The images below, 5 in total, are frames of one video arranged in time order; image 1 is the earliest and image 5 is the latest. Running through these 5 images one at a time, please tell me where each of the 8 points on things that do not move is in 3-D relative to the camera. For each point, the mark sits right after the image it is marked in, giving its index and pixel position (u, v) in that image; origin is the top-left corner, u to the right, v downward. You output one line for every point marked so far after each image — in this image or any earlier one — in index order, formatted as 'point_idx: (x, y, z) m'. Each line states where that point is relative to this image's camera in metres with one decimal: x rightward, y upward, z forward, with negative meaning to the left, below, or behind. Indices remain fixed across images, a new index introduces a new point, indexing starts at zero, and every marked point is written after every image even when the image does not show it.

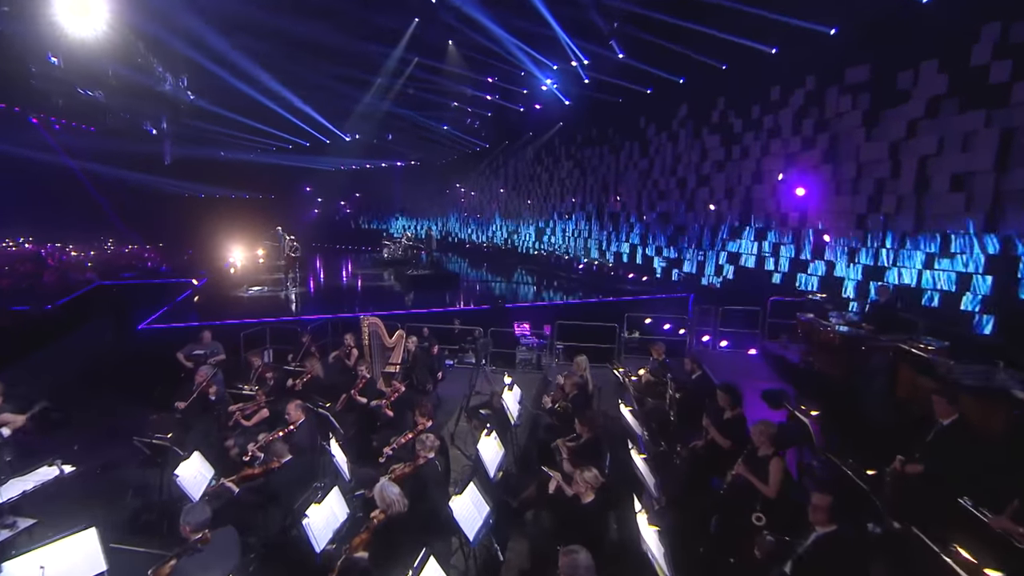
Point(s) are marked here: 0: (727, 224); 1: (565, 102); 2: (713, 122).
0: (+3.6, +1.1, +9.5) m
1: (+1.5, +4.7, +14.2) m
2: (+3.5, +2.9, +9.8) m
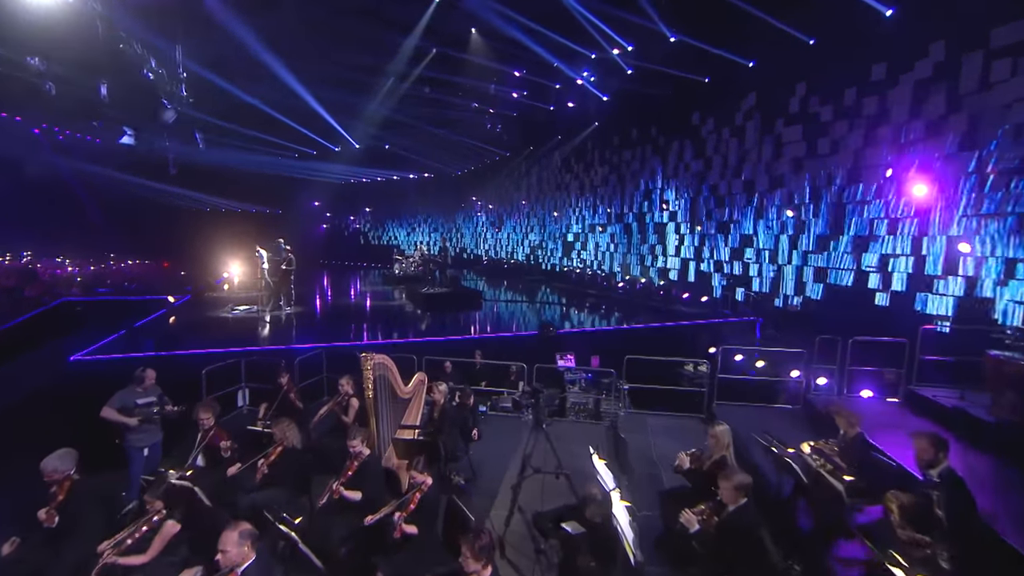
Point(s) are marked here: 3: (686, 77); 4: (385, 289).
0: (+4.2, +0.8, +7.8) m
1: (+2.1, +4.3, +12.7) m
2: (+4.0, +2.5, +8.2) m
3: (+3.2, +3.8, +10.3) m
4: (-3.7, 0.0, +16.4) m
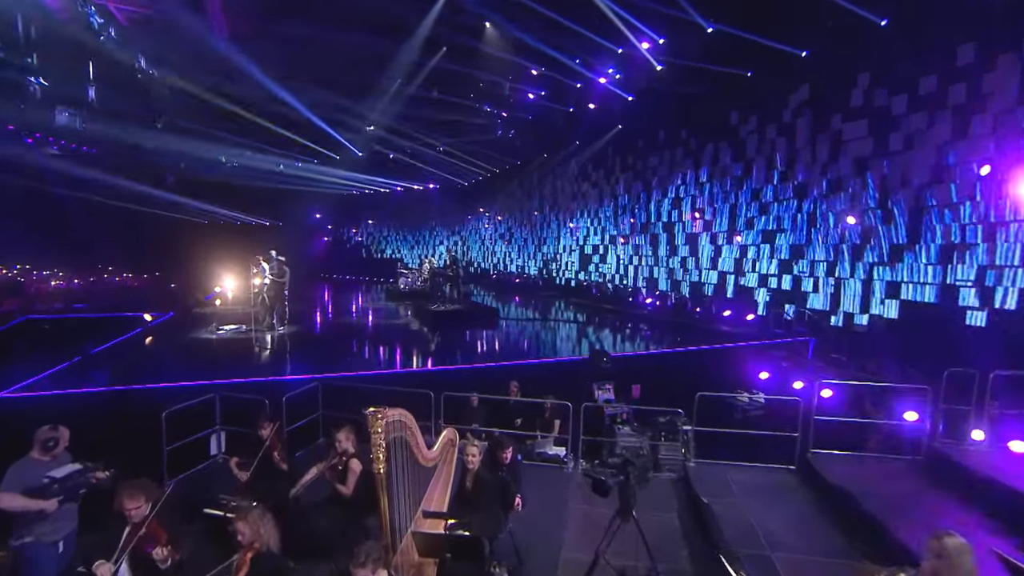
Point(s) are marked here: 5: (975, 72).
0: (+4.5, +0.5, +6.8) m
1: (+2.4, +3.9, +11.7) m
2: (+4.3, +2.3, +7.2) m
3: (+3.5, +3.6, +9.4) m
4: (-3.4, -0.5, +15.3) m
5: (+4.7, +2.2, +5.7) m
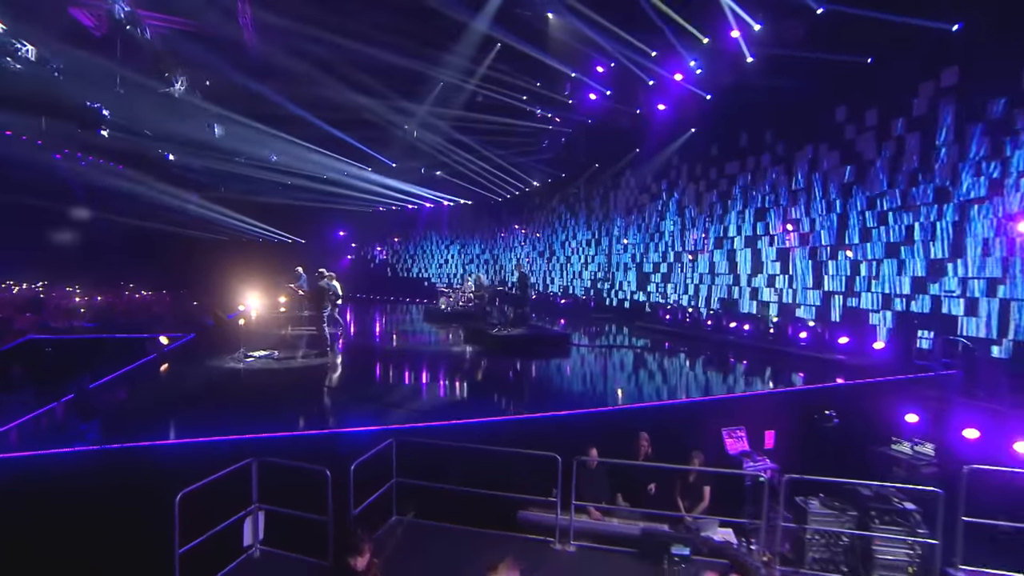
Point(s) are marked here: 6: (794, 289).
0: (+5.4, +0.3, +5.4) m
1: (+3.5, +3.5, +10.5) m
2: (+5.3, +2.1, +5.9) m
3: (+4.6, +3.2, +8.1) m
4: (-2.2, -1.0, +14.1) m
5: (+5.6, +2.0, +4.4) m
6: (+4.4, 0.0, +8.9) m
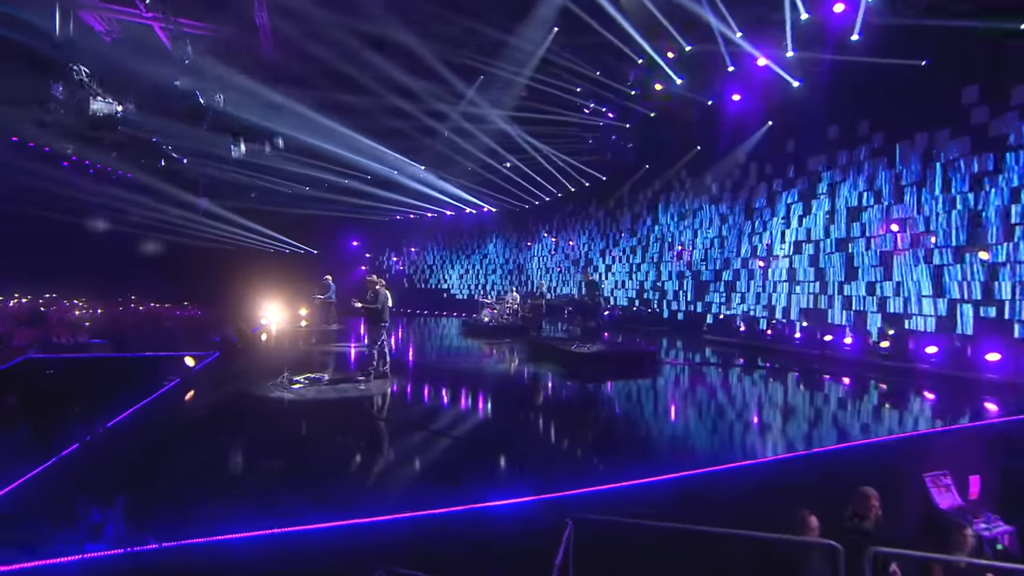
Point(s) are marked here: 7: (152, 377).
0: (+6.4, +0.3, +4.2) m
1: (+4.5, +3.4, +9.4) m
2: (+6.3, +2.0, +4.7) m
3: (+5.5, +3.1, +7.0) m
4: (-1.2, -1.2, +12.9) m
5: (+6.5, +2.0, +3.2) m
6: (+5.4, -0.1, +7.8) m
7: (-5.2, -1.2, +8.2) m
